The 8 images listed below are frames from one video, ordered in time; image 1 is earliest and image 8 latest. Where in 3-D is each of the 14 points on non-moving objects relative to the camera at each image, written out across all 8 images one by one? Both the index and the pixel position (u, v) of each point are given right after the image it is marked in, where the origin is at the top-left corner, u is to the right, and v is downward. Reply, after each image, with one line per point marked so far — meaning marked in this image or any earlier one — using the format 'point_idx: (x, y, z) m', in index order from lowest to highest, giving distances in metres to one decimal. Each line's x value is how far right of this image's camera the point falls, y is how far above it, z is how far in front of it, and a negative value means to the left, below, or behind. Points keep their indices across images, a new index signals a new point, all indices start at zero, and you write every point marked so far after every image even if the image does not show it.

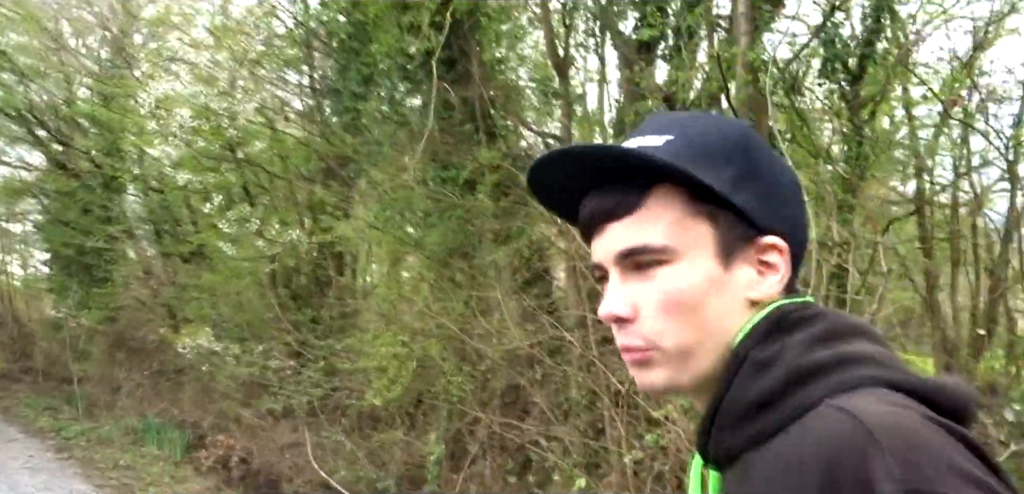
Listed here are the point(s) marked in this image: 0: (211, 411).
0: (-5.1, -2.7, +12.9) m
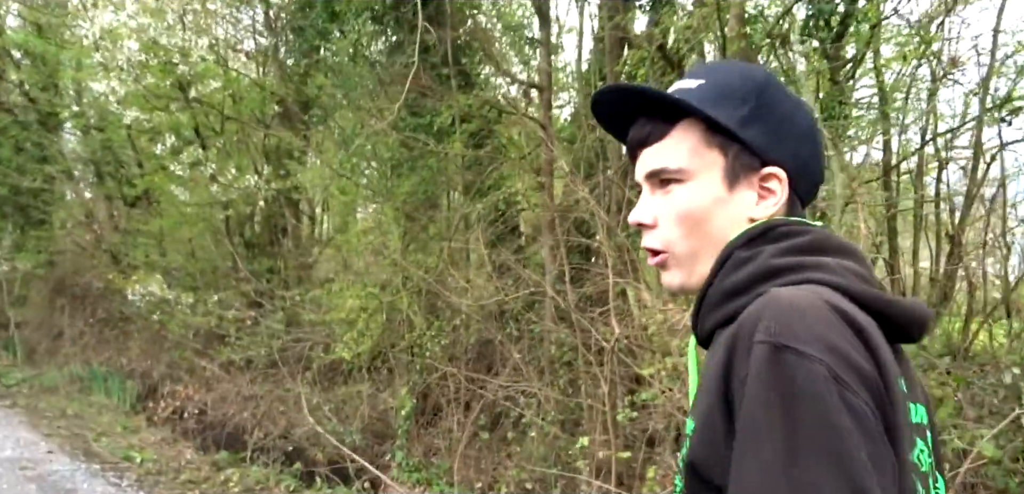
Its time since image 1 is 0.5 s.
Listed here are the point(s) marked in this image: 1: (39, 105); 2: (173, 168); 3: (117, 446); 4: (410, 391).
0: (-5.7, -1.8, +12.4) m
1: (-9.8, +2.9, +15.6) m
2: (-5.0, +1.2, +11.7) m
3: (-4.2, -2.1, +8.1) m
4: (-1.0, -1.6, +8.4) m
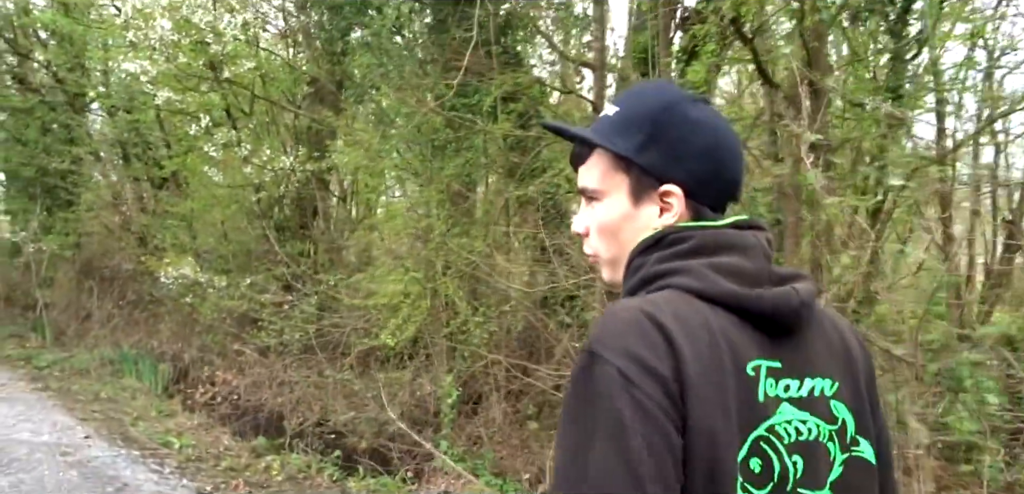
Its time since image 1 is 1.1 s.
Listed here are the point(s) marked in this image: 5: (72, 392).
0: (-5.1, -1.6, +12.3) m
1: (-9.1, +3.3, +15.5) m
2: (-4.4, +1.5, +11.5) m
3: (-3.7, -1.9, +8.0) m
4: (-0.6, -1.4, +8.1) m
5: (-5.9, -2.0, +10.3) m
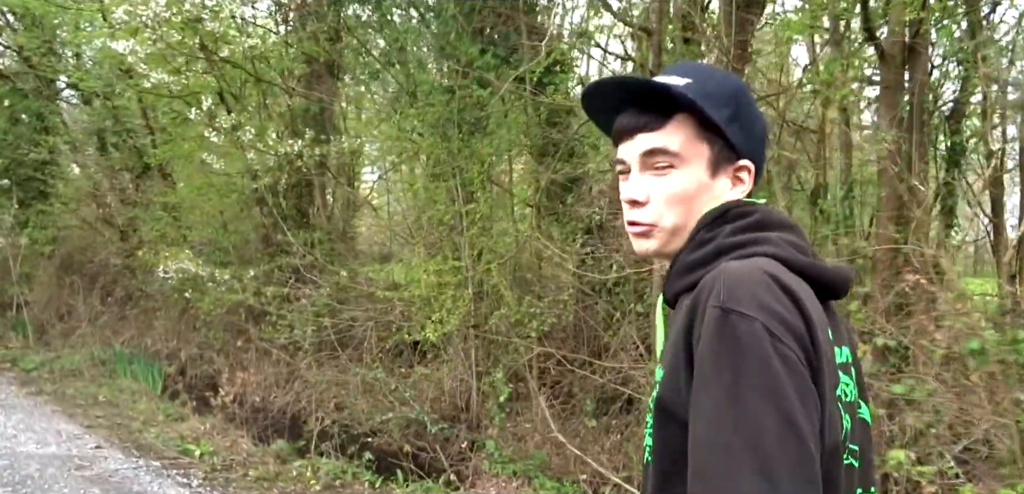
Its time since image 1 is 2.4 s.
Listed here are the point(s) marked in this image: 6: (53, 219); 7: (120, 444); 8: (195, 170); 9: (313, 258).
0: (-4.8, -1.4, +11.6) m
1: (-9.0, +3.4, +14.6) m
2: (-4.2, +1.6, +10.8) m
3: (-3.3, -1.8, +7.4) m
4: (-0.1, -1.3, +7.6) m
5: (-5.5, -1.9, +9.6) m
6: (-9.1, +0.5, +15.1) m
7: (-3.6, -1.8, +7.1) m
8: (-4.7, +1.1, +11.5) m
9: (-2.7, -0.1, +10.3) m
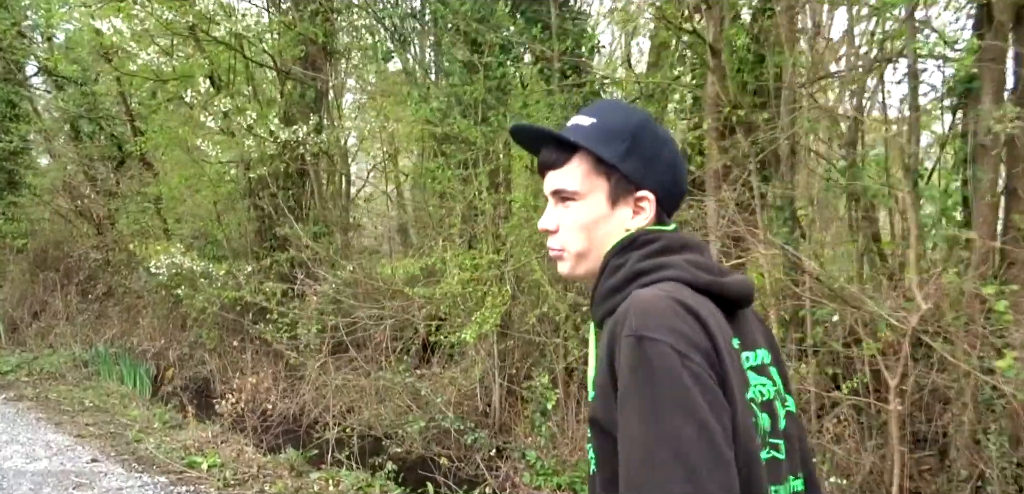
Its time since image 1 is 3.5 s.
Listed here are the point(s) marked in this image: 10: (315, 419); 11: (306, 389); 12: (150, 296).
0: (-4.7, -1.3, +10.9) m
1: (-9.0, +3.5, +13.7) m
2: (-4.0, +1.7, +10.1) m
3: (-3.0, -1.8, +6.7) m
4: (+0.2, -1.2, +7.1) m
5: (-5.3, -1.8, +8.8) m
6: (-9.0, +0.6, +14.2) m
7: (-3.3, -1.8, +6.4) m
8: (-4.6, +1.2, +10.7) m
9: (-2.5, 0.0, +9.7) m
10: (-2.1, -1.8, +8.0) m
11: (-2.2, -1.6, +8.3) m
12: (-5.4, -0.7, +11.5) m
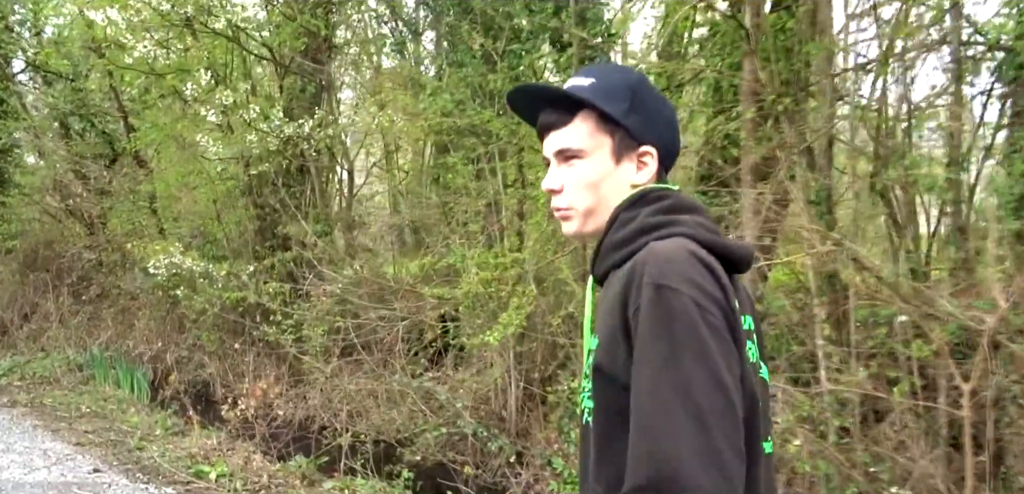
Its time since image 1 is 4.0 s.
0: (-4.6, -1.3, +10.5) m
1: (-8.9, +3.5, +13.3) m
2: (-3.9, +1.7, +9.8) m
3: (-2.8, -1.7, +6.4) m
4: (+0.3, -1.2, +6.8) m
5: (-5.1, -1.8, +8.5) m
6: (-9.0, +0.6, +13.8) m
7: (-3.1, -1.7, +6.1) m
8: (-4.4, +1.2, +10.4) m
9: (-2.3, 0.0, +9.4) m
10: (-2.0, -1.8, +7.7) m
11: (-2.1, -1.5, +8.0) m
12: (-5.3, -0.7, +11.2) m
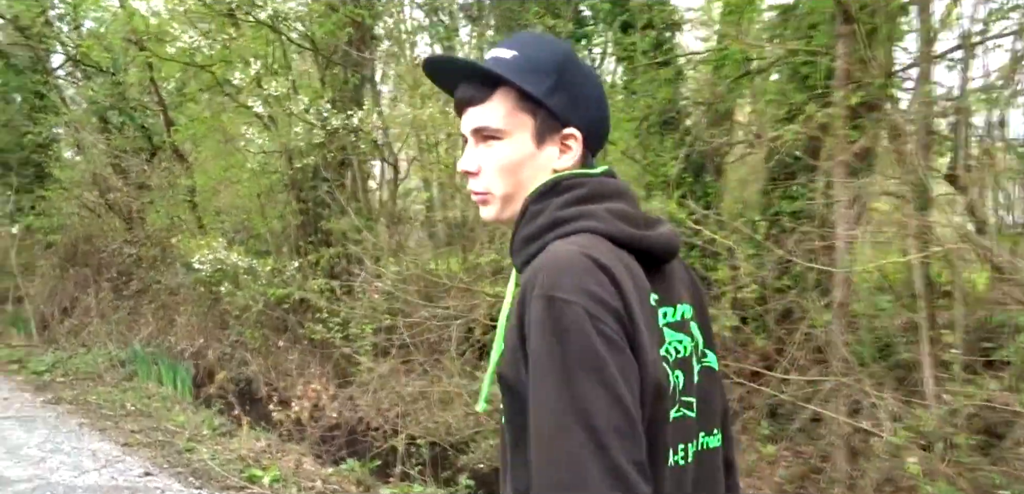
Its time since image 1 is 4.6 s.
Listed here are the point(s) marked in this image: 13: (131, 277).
0: (-3.9, -1.3, +10.4) m
1: (-8.2, +3.6, +13.2) m
2: (-3.3, +1.8, +9.6) m
3: (-2.3, -1.7, +6.2) m
4: (+0.9, -1.1, +6.5) m
5: (-4.6, -1.7, +8.3) m
6: (-8.2, +0.7, +13.8) m
7: (-2.6, -1.7, +5.9) m
8: (-3.8, +1.3, +10.2) m
9: (-1.7, 0.0, +9.1) m
10: (-1.4, -1.8, +7.5) m
11: (-1.5, -1.5, +7.7) m
12: (-4.7, -0.6, +11.0) m
13: (-6.7, -0.5, +13.3) m
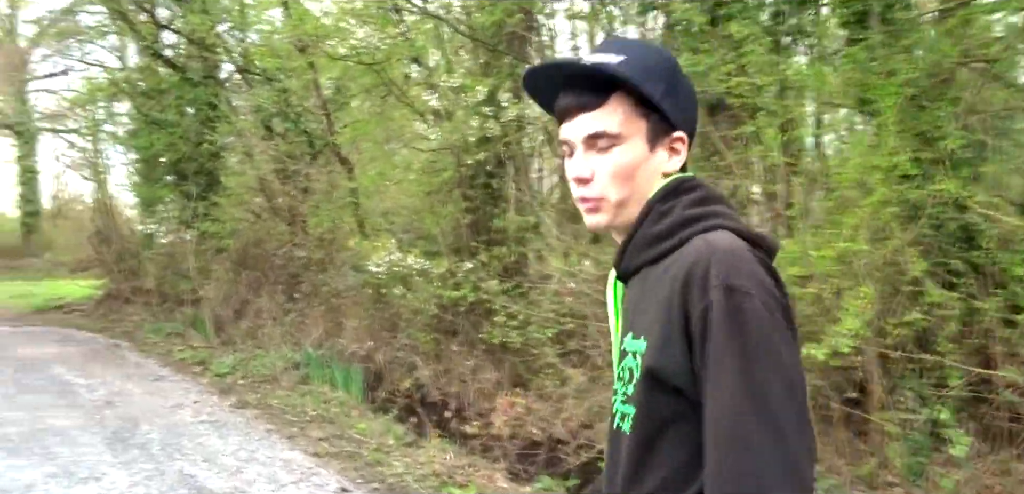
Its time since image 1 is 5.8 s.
0: (-1.6, -1.3, +10.2) m
1: (-5.4, +3.5, +13.7) m
2: (-1.1, +1.7, +9.3) m
3: (-0.7, -1.7, +5.8) m
4: (+2.5, -1.1, +5.6) m
5: (-2.6, -1.8, +8.3) m
6: (-5.3, +0.7, +14.3) m
7: (-1.1, -1.7, +5.6) m
8: (-1.6, +1.3, +10.0) m
9: (+0.3, 0.0, +8.6) m
10: (+0.4, -1.7, +6.9) m
11: (+0.3, -1.5, +7.2) m
12: (-2.2, -0.7, +11.0) m
13: (-3.8, -0.6, +13.5) m
